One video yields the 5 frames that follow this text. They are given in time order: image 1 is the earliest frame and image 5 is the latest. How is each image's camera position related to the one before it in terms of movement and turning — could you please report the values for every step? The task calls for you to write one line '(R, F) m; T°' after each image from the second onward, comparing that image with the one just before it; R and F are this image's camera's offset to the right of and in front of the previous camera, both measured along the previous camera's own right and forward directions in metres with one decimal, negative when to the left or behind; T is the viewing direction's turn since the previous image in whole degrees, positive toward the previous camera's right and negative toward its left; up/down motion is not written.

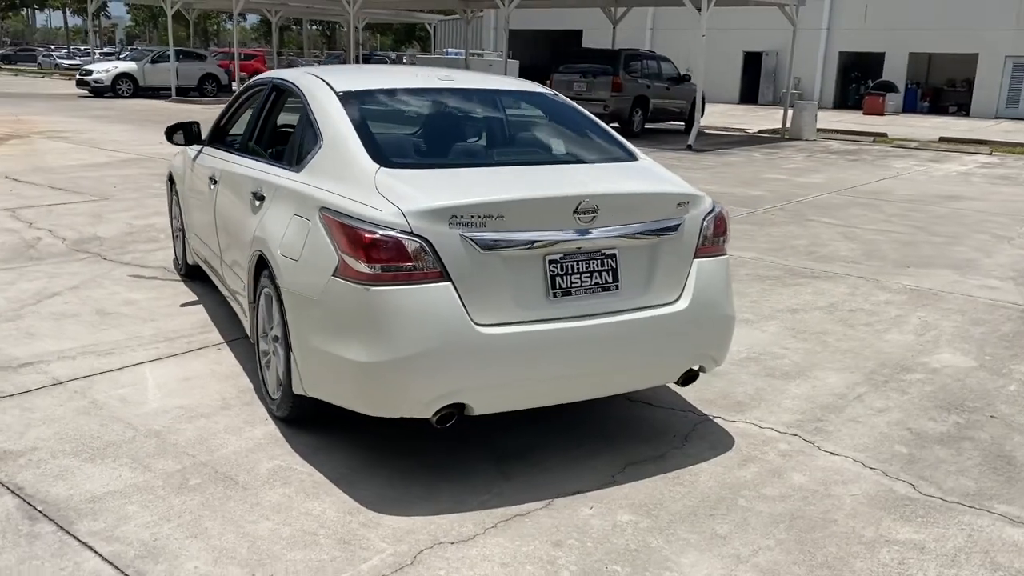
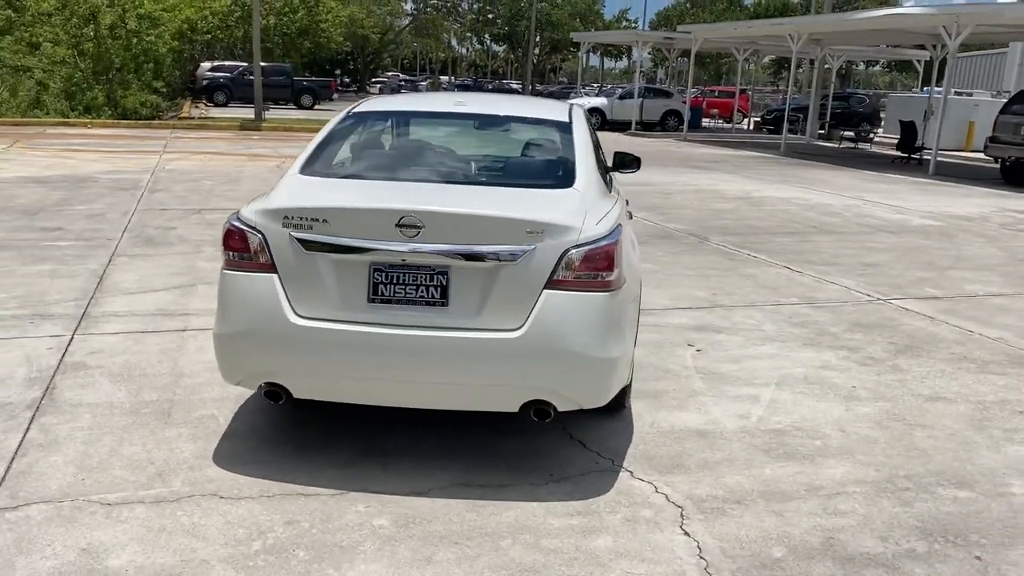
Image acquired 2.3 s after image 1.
(+2.5, +0.6) m; -31°
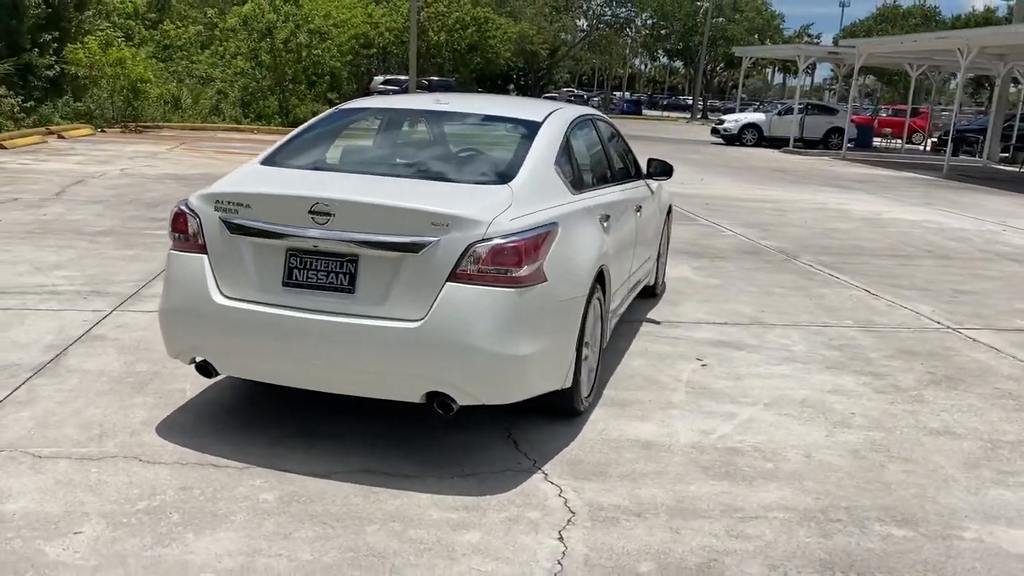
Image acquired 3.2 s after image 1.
(+1.1, +0.1) m; -11°
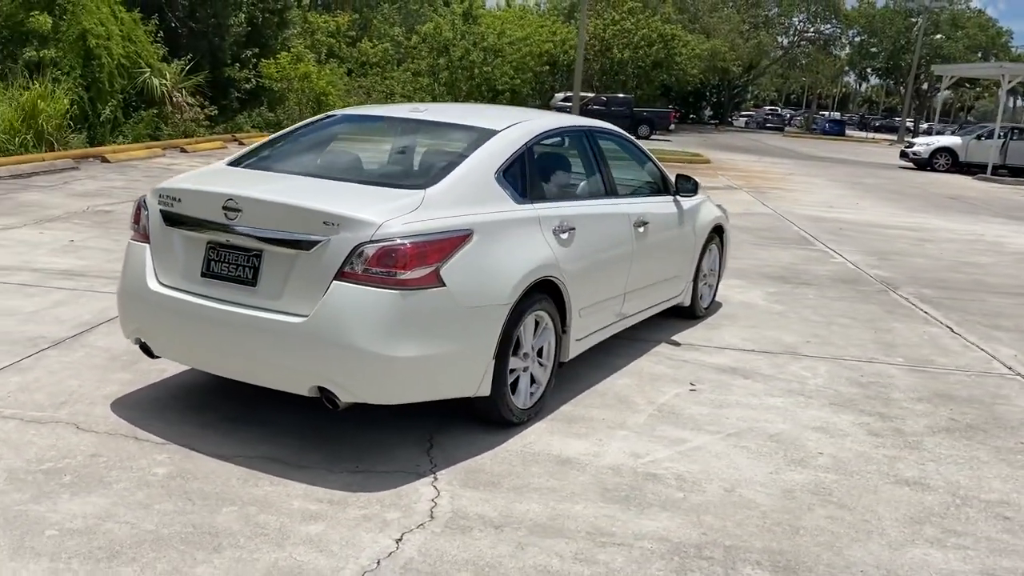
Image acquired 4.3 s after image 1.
(+1.3, +0.1) m; -12°
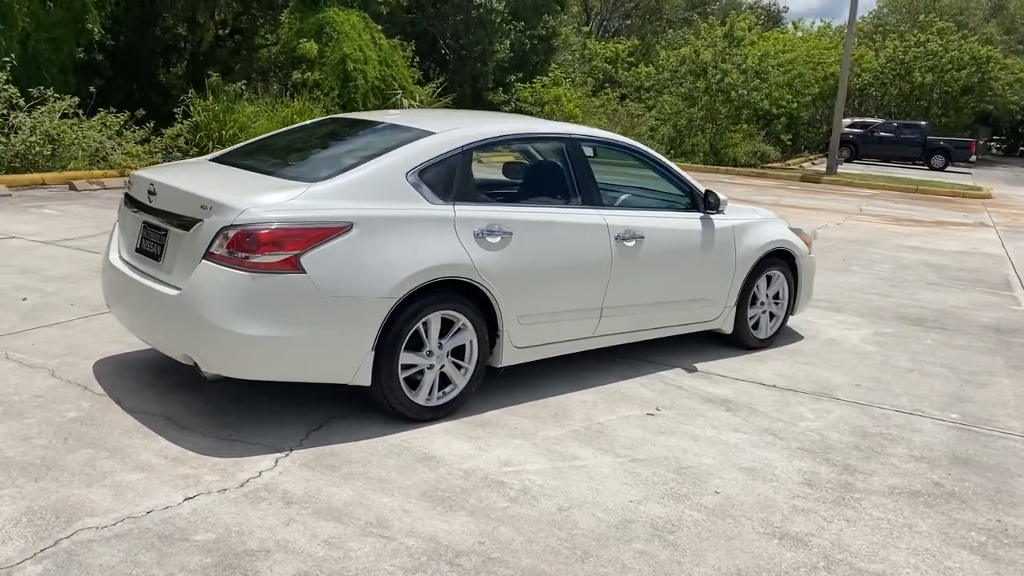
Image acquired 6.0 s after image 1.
(+1.9, +0.3) m; -19°
